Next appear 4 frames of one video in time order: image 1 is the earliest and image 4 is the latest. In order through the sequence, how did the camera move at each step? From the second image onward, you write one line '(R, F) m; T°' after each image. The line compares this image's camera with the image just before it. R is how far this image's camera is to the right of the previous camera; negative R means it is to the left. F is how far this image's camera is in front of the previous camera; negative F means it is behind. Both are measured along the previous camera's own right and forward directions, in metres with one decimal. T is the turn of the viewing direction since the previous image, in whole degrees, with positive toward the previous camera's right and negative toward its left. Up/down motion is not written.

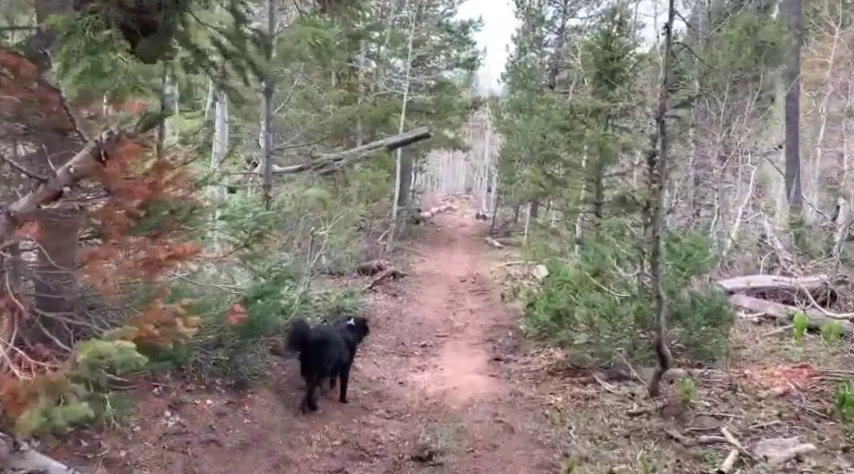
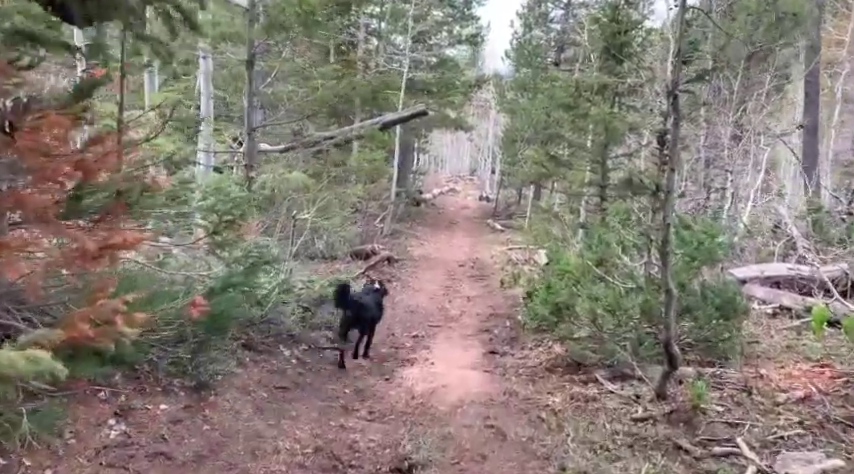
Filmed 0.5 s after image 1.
(+0.2, +0.8) m; 0°
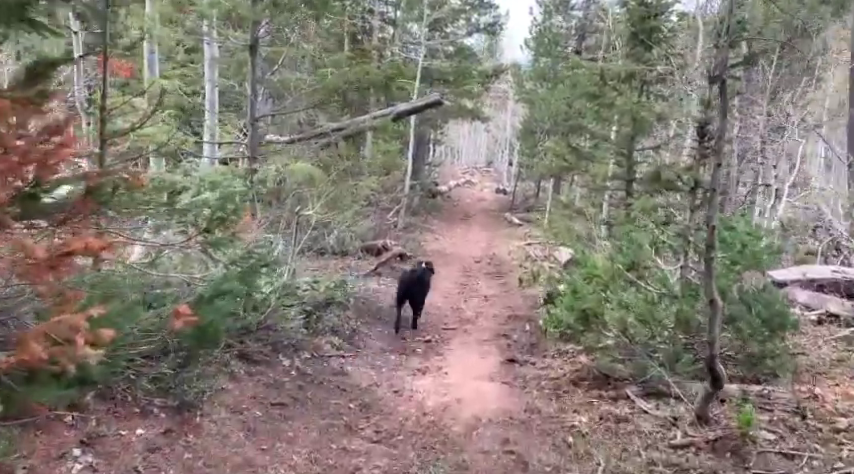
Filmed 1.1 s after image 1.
(0.0, +0.9) m; -1°
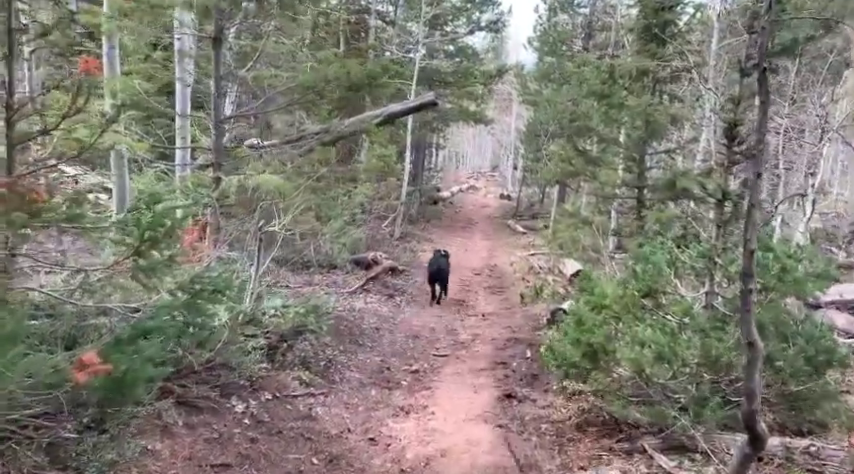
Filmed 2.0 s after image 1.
(+0.3, +1.3) m; -1°
